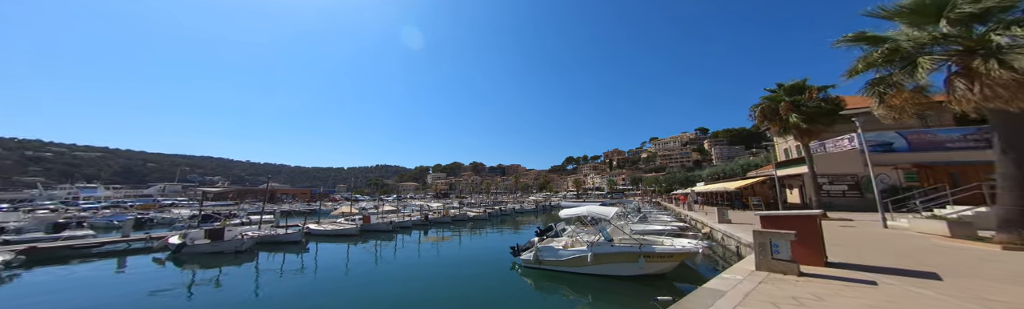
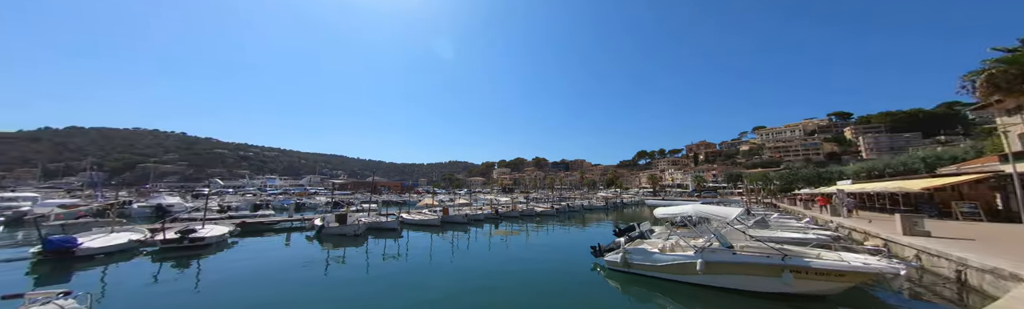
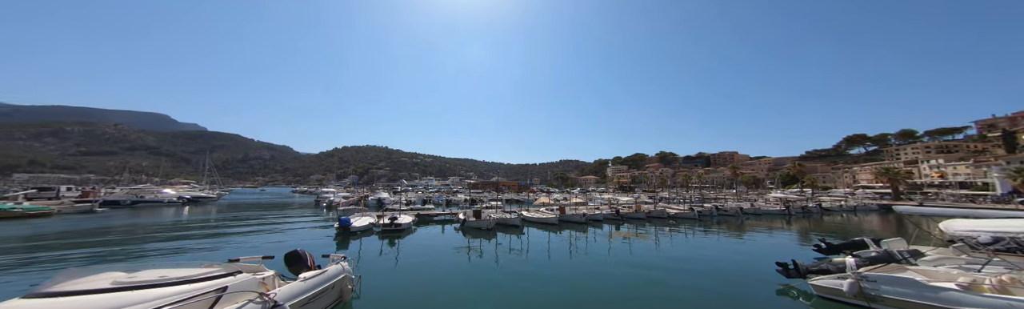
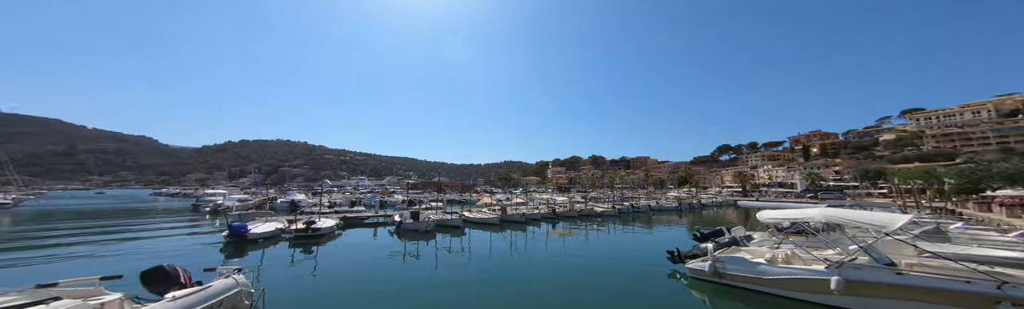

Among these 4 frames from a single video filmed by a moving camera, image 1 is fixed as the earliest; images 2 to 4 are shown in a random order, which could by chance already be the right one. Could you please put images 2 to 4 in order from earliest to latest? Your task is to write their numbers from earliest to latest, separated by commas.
2, 4, 3
